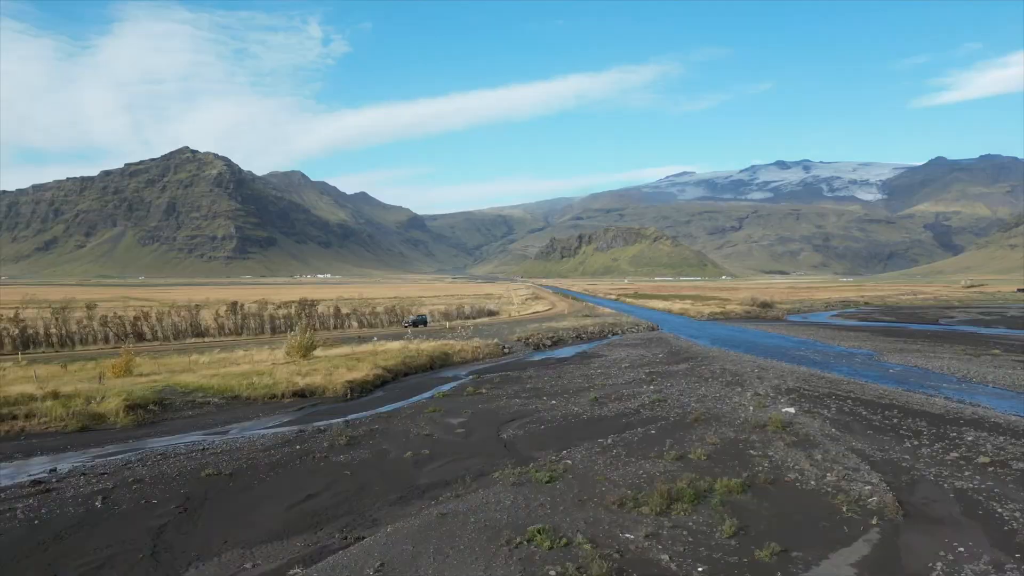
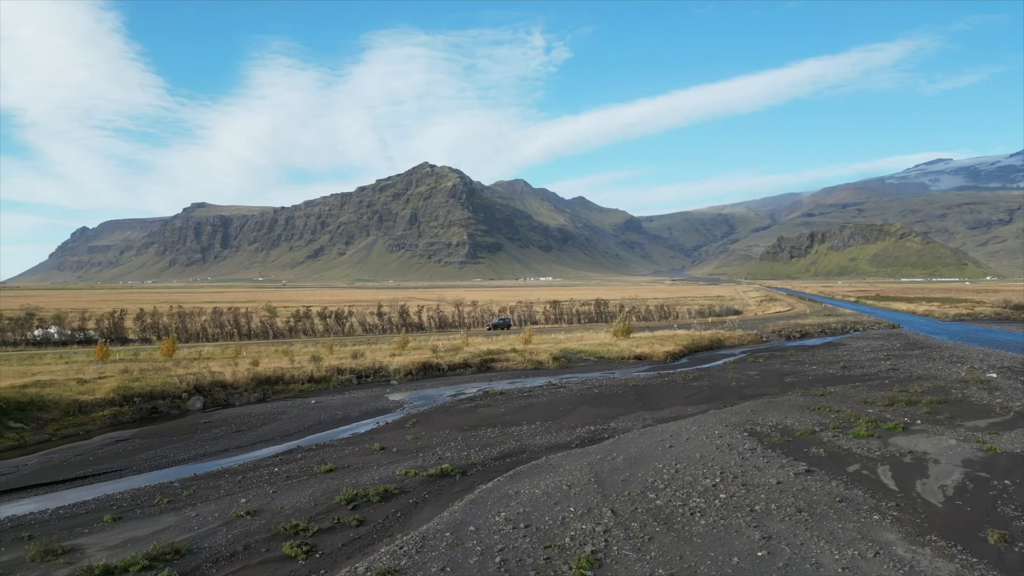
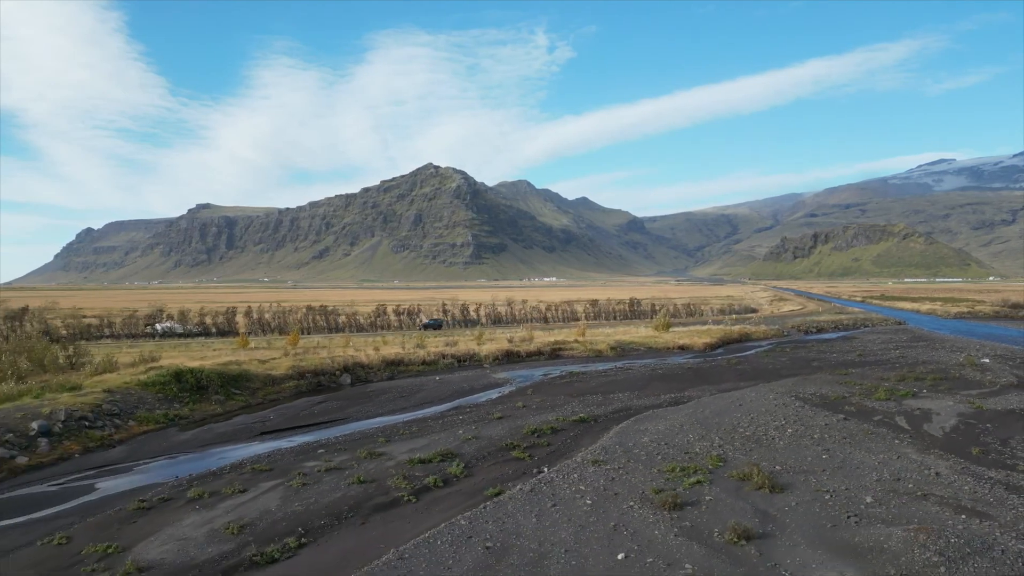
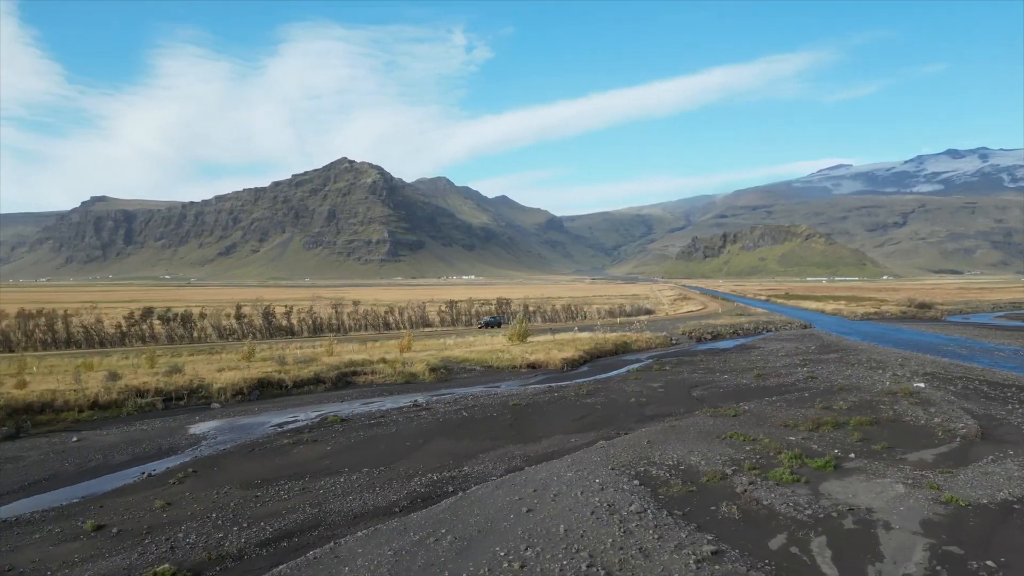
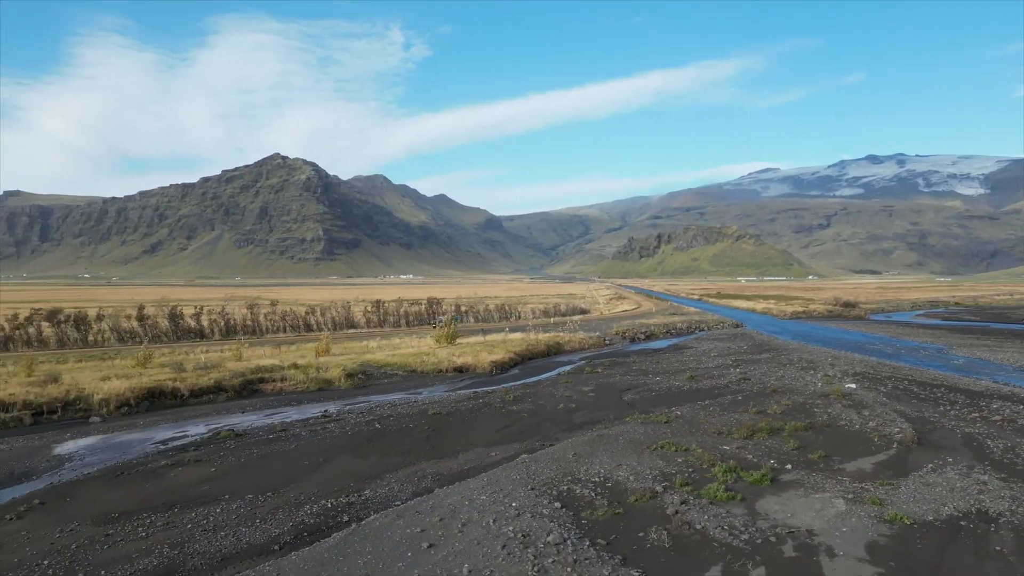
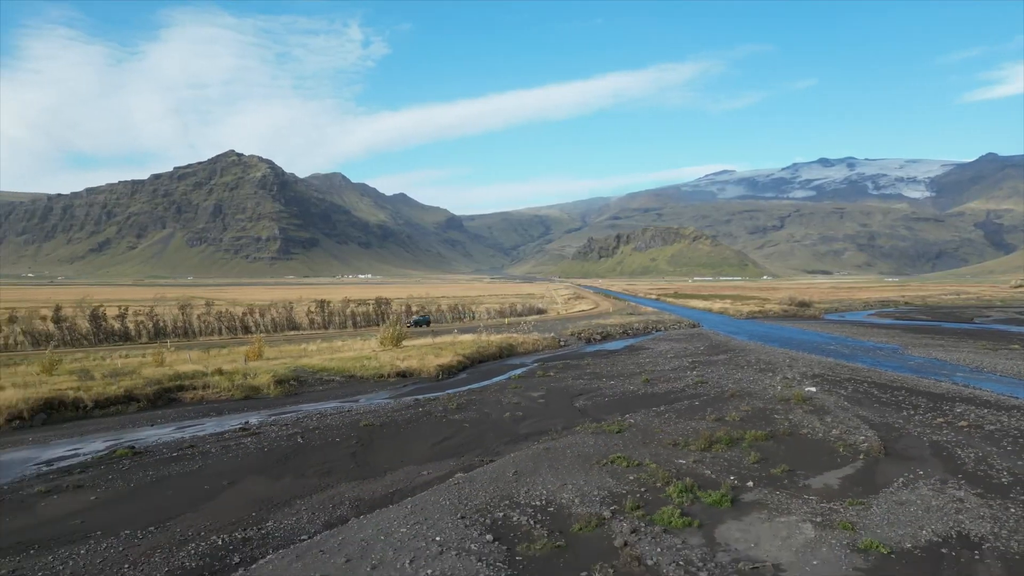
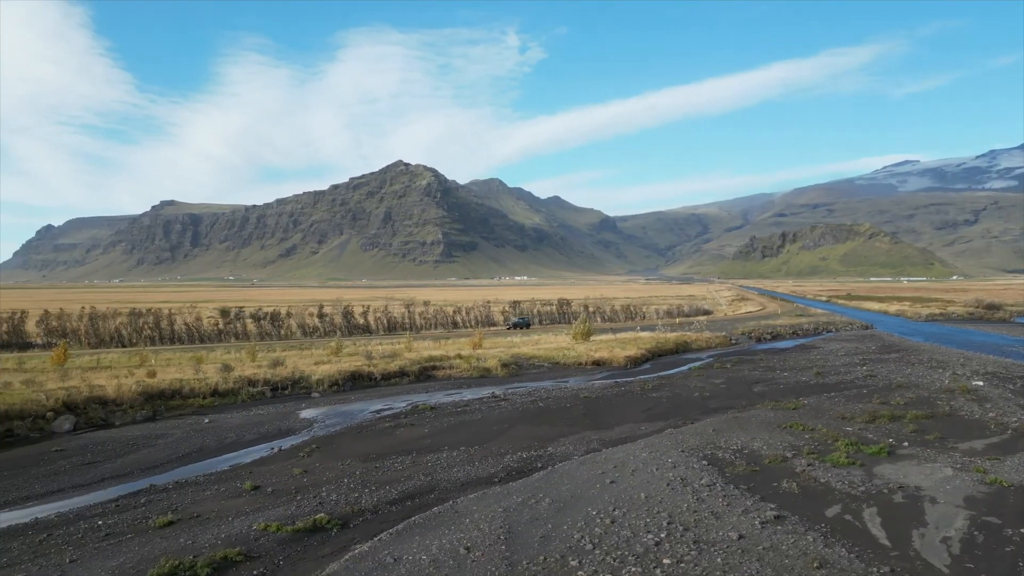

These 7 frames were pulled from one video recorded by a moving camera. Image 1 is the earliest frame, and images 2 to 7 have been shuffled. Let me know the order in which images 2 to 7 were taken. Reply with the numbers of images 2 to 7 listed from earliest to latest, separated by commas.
6, 5, 4, 7, 2, 3
